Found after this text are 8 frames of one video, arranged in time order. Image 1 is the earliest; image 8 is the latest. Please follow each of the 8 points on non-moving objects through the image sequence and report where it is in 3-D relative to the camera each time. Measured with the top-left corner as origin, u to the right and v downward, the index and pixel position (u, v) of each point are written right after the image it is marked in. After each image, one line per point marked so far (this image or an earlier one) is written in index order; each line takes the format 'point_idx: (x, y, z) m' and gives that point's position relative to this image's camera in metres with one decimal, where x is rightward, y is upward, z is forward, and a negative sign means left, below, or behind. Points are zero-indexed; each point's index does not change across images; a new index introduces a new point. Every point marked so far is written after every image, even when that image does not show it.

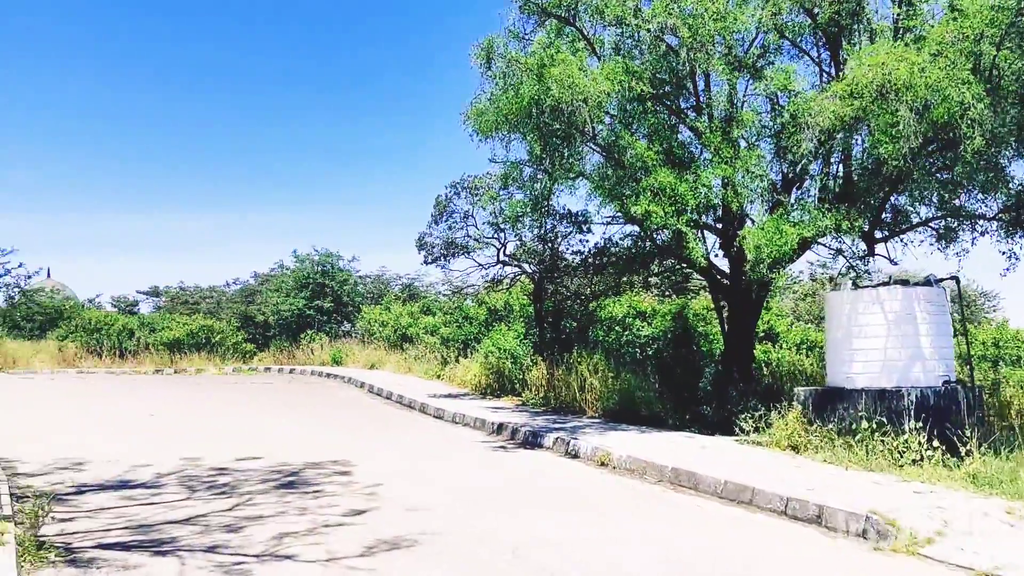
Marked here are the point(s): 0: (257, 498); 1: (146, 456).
0: (-2.1, -1.7, +7.2) m
1: (-3.7, -1.7, +9.1) m
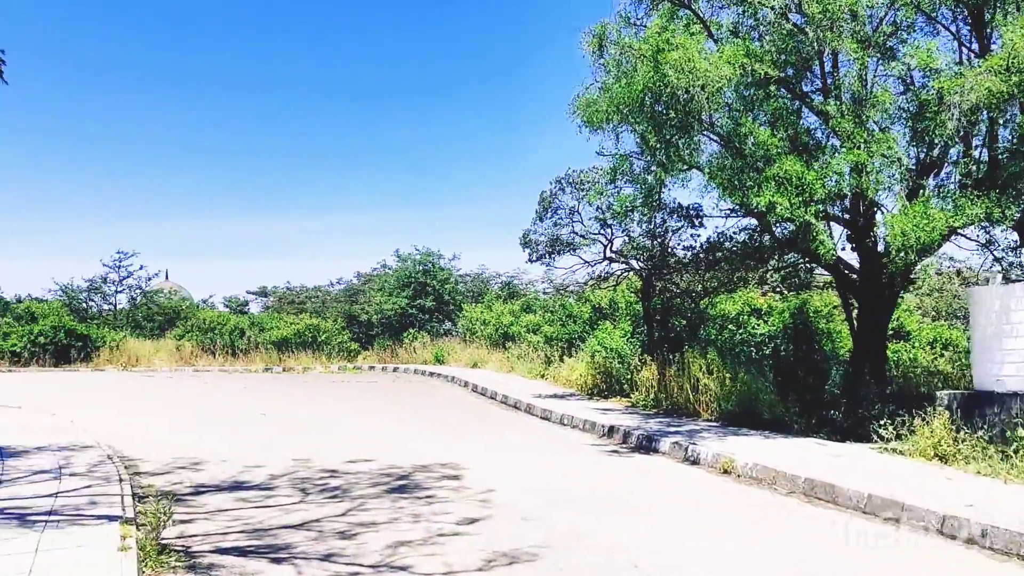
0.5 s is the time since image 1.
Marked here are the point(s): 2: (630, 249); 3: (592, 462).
0: (-1.1, -1.7, +7.0) m
1: (-2.6, -1.7, +9.1) m
2: (+1.8, +0.6, +13.8) m
3: (+0.8, -1.8, +9.1) m
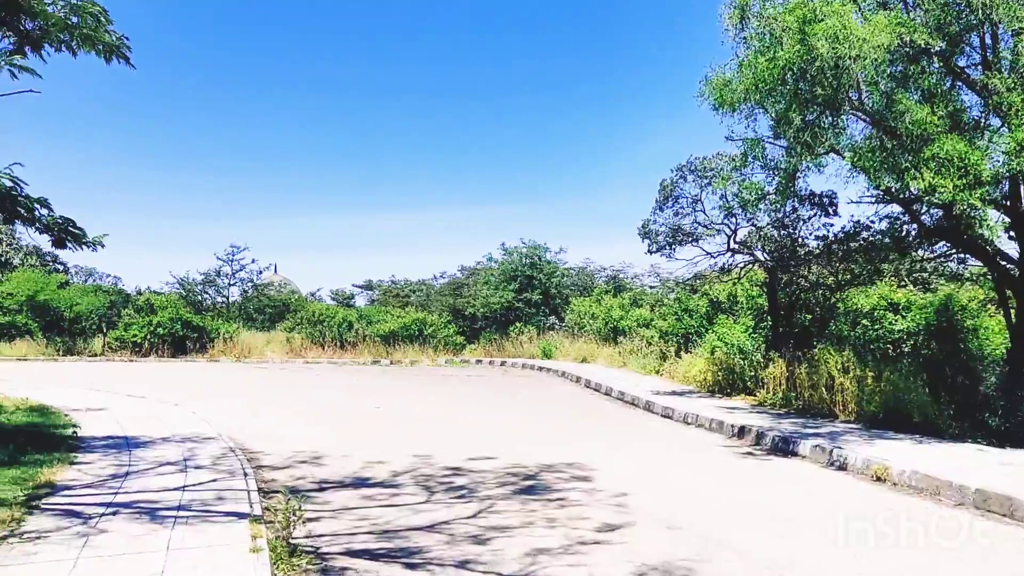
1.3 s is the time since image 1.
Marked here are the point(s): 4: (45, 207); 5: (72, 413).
0: (-0.1, -1.6, +6.7) m
1: (-1.3, -1.6, +8.9) m
2: (+3.6, +0.7, +13.0) m
3: (+2.1, -1.7, +8.5) m
4: (-4.1, +0.7, +7.9) m
5: (-5.4, -1.5, +10.8) m
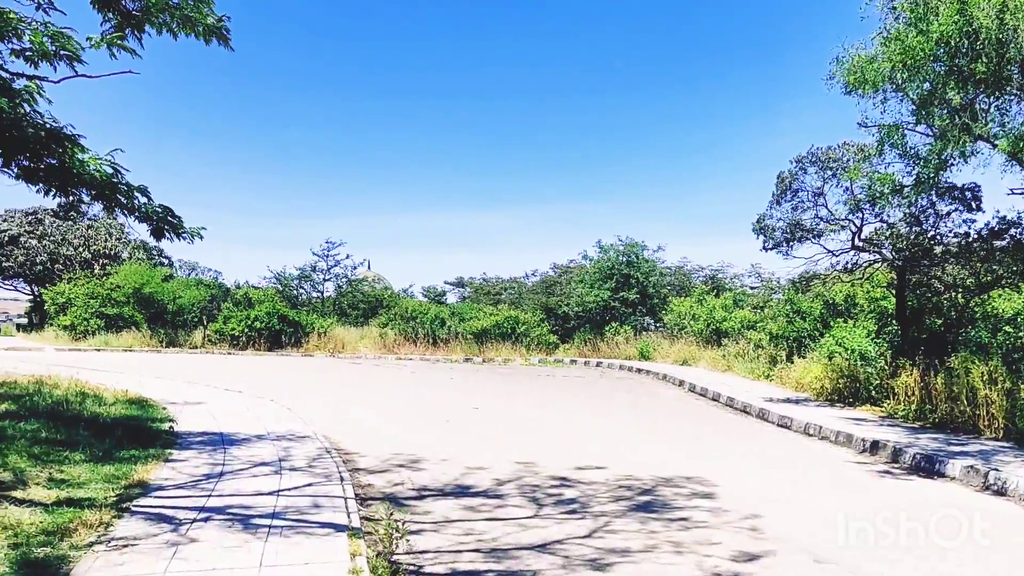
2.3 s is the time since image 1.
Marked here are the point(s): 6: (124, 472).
0: (+0.7, -1.6, +6.0) m
1: (-0.3, -1.6, +8.4) m
2: (+5.0, +0.7, +12.0) m
3: (+3.0, -1.7, +7.6) m
4: (-3.2, +0.8, +7.7) m
5: (-4.1, -1.4, +10.7) m
6: (-2.9, -1.4, +6.7) m
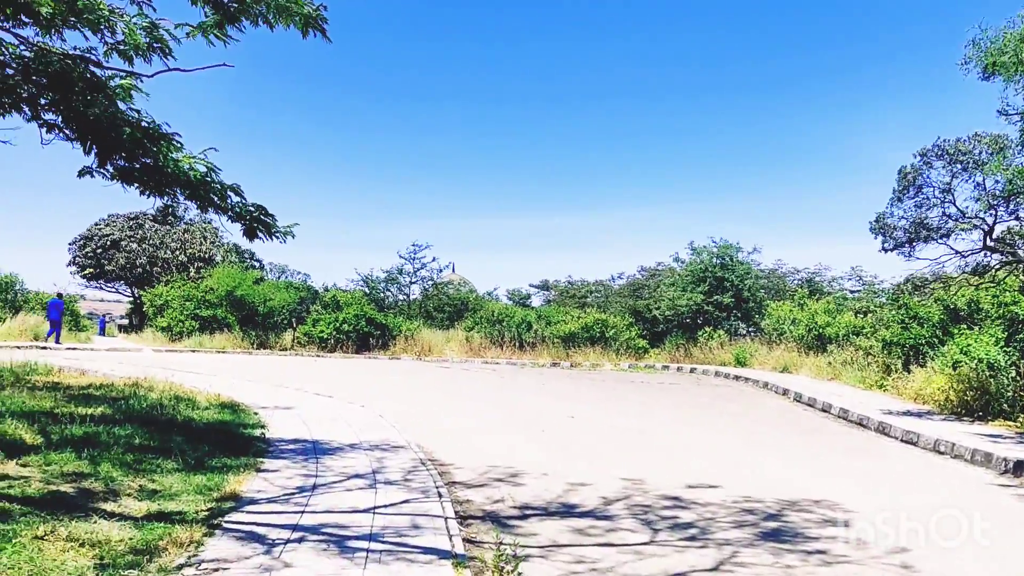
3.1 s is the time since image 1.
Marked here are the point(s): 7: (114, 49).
0: (+1.4, -1.6, +5.4) m
1: (+0.6, -1.6, +7.8) m
2: (+6.2, +0.7, +11.0) m
3: (+3.9, -1.7, +6.8) m
4: (-2.3, +0.8, +7.4) m
5: (-3.0, -1.5, +10.5) m
6: (-2.1, -1.4, +6.4) m
7: (-2.8, +1.7, +6.3) m
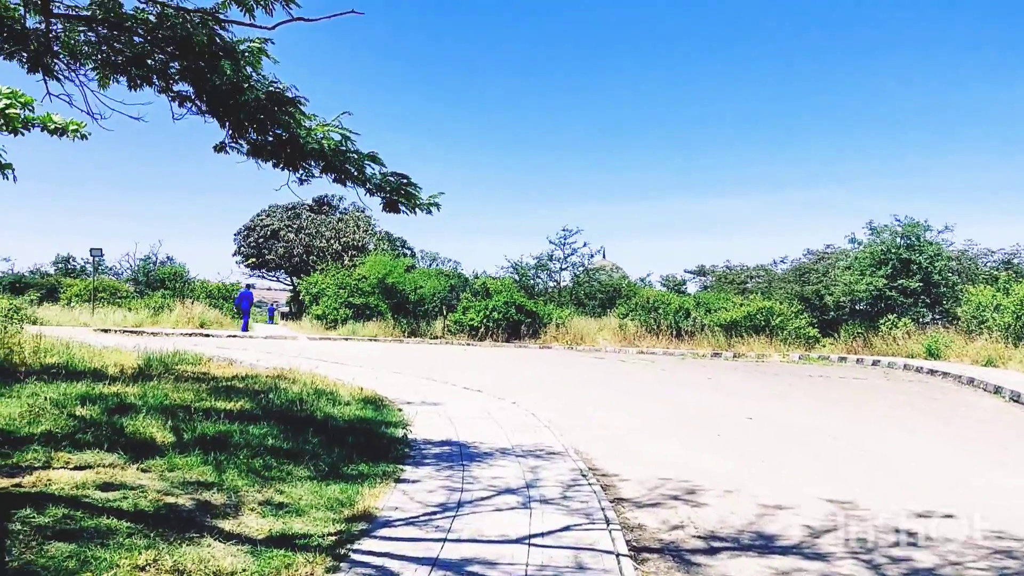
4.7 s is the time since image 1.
0: (+2.3, -1.5, +4.0) m
1: (+1.9, -1.5, +6.5) m
2: (+8.0, +0.9, +8.7) m
3: (+5.0, -1.6, +5.0) m
4: (-1.0, +0.9, +6.6) m
5: (-1.2, -1.3, +9.8) m
6: (-1.0, -1.3, +5.6) m
7: (-1.7, +1.8, +5.5) m
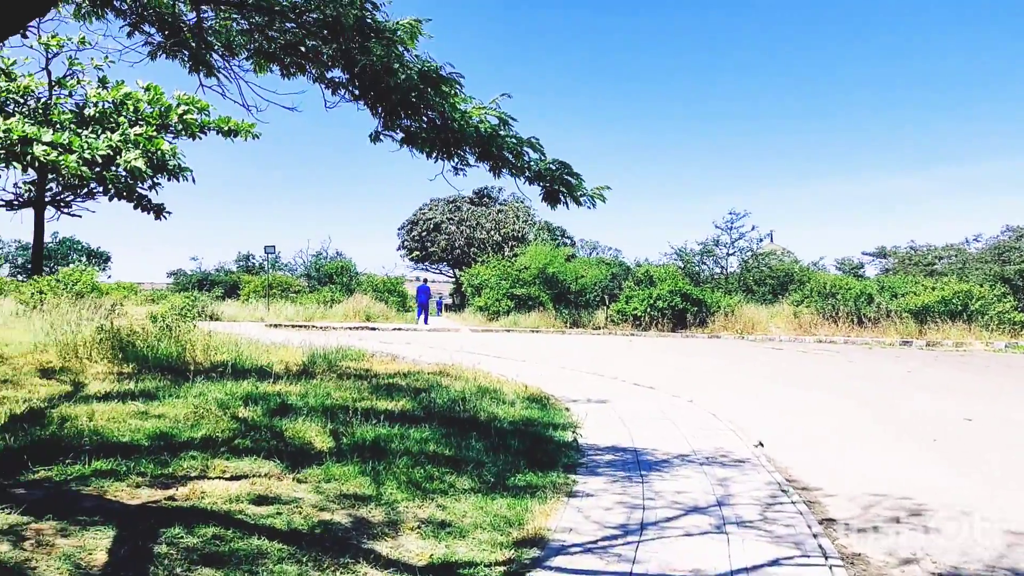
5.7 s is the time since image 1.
0: (+3.0, -1.4, +2.9) m
1: (+3.1, -1.4, +5.4) m
2: (+9.4, +1.1, +6.4) m
3: (+5.8, -1.4, +3.3) m
4: (+0.2, +0.9, +5.9) m
5: (+0.6, -1.2, +9.1) m
6: (0.0, -1.3, +5.0) m
7: (-0.8, +1.8, +5.0) m
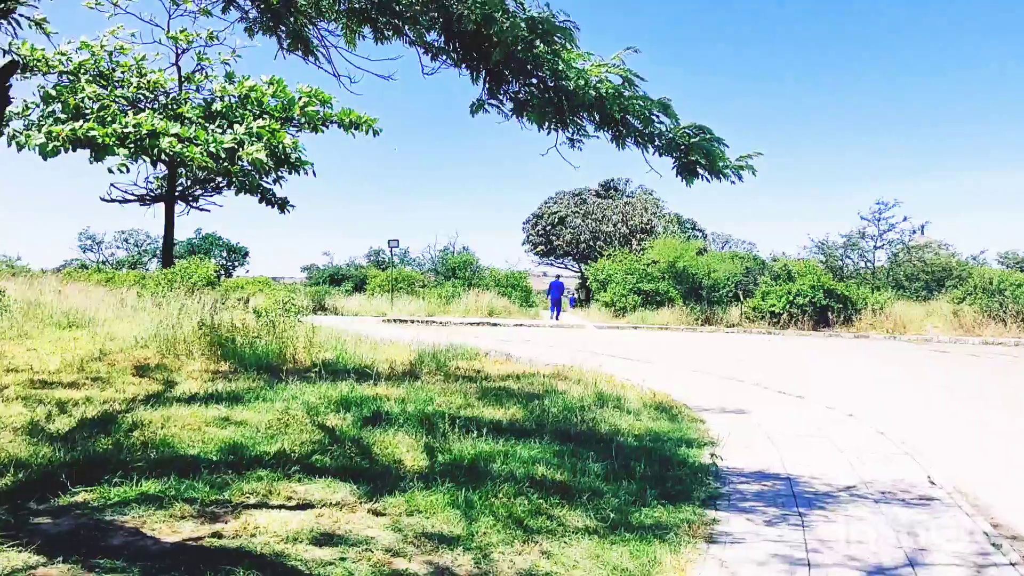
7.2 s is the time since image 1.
0: (+3.2, -1.4, +1.4) m
1: (+3.7, -1.4, +3.9) m
2: (+10.0, +1.1, +4.0) m
3: (+6.1, -1.4, +1.5) m
4: (+0.8, +1.0, +4.8) m
5: (+1.8, -1.1, +7.9) m
6: (+0.6, -1.2, +3.9) m
7: (-0.2, +1.8, +4.0) m
